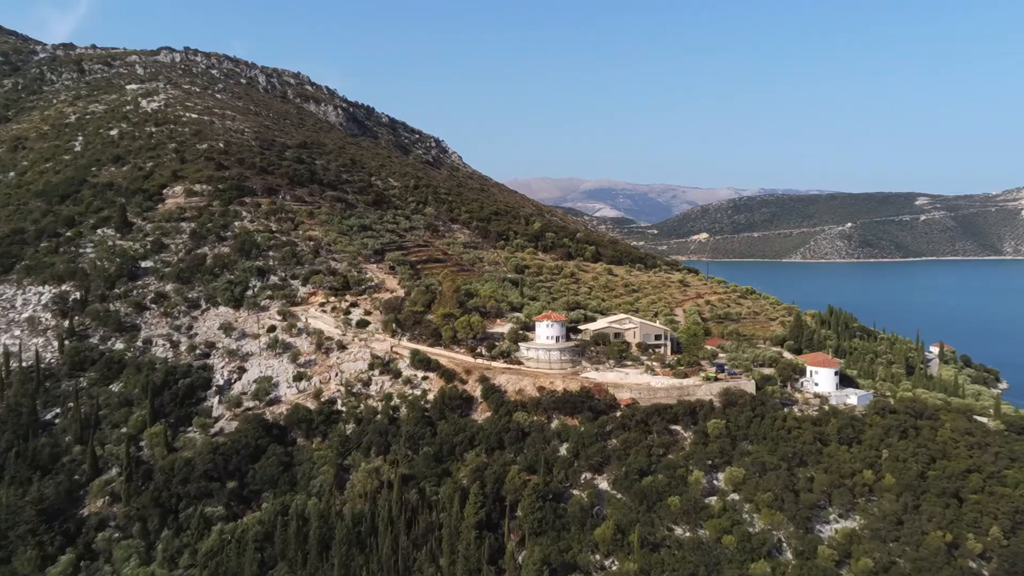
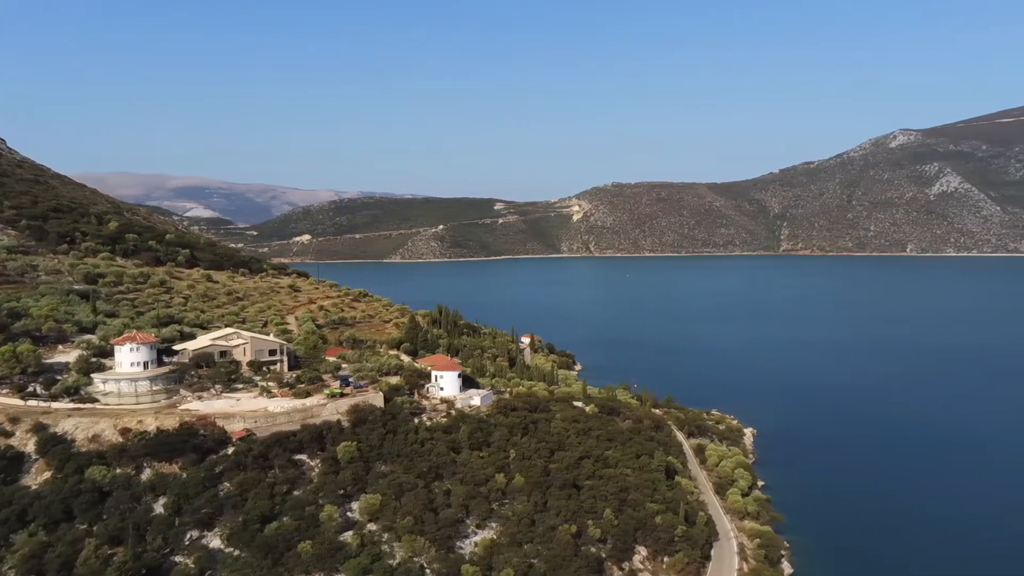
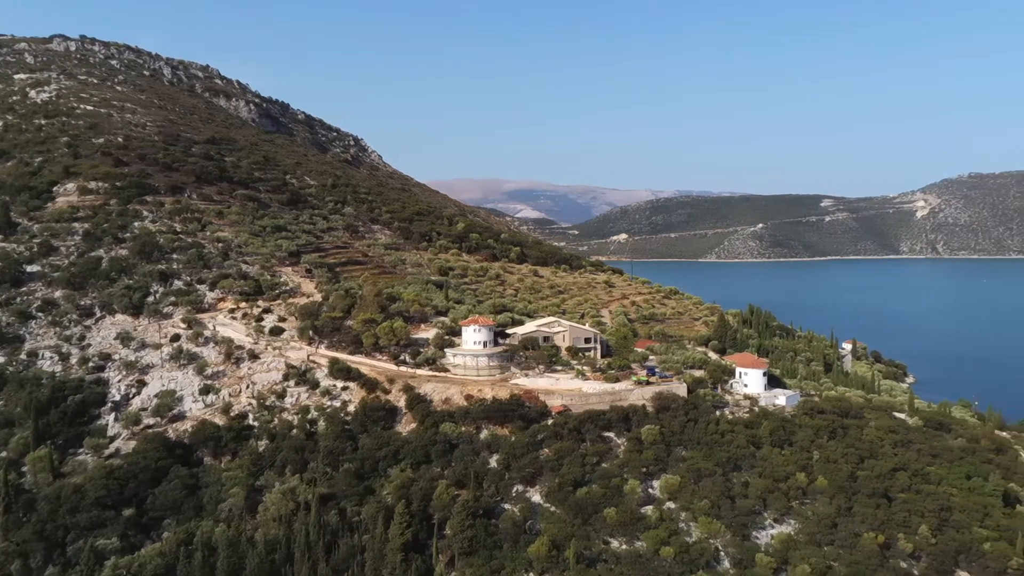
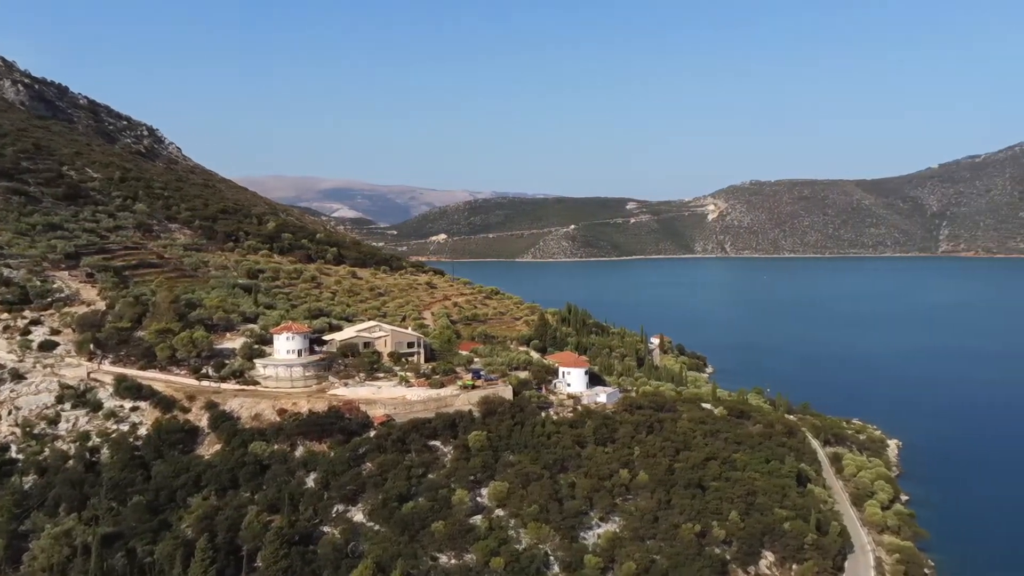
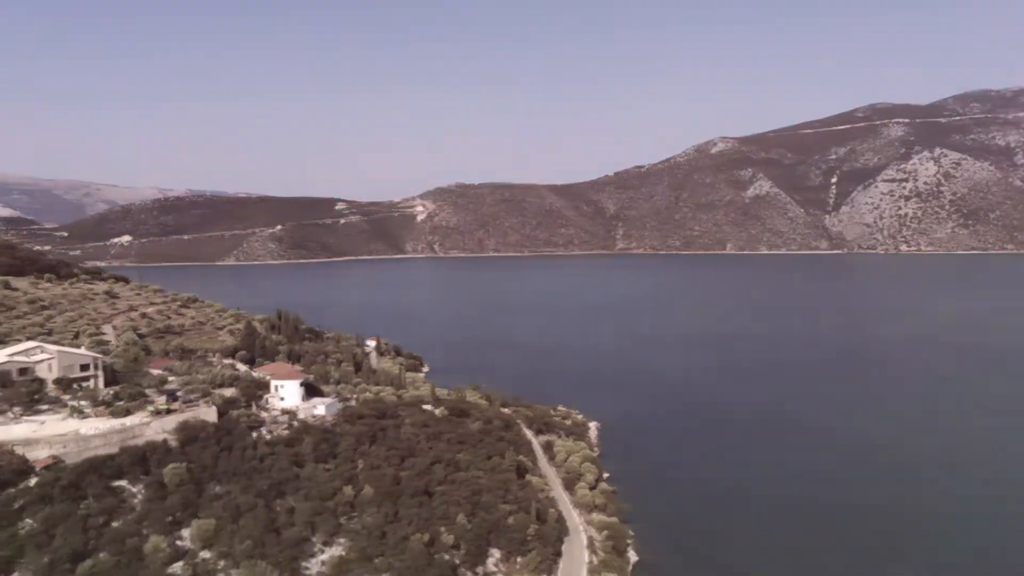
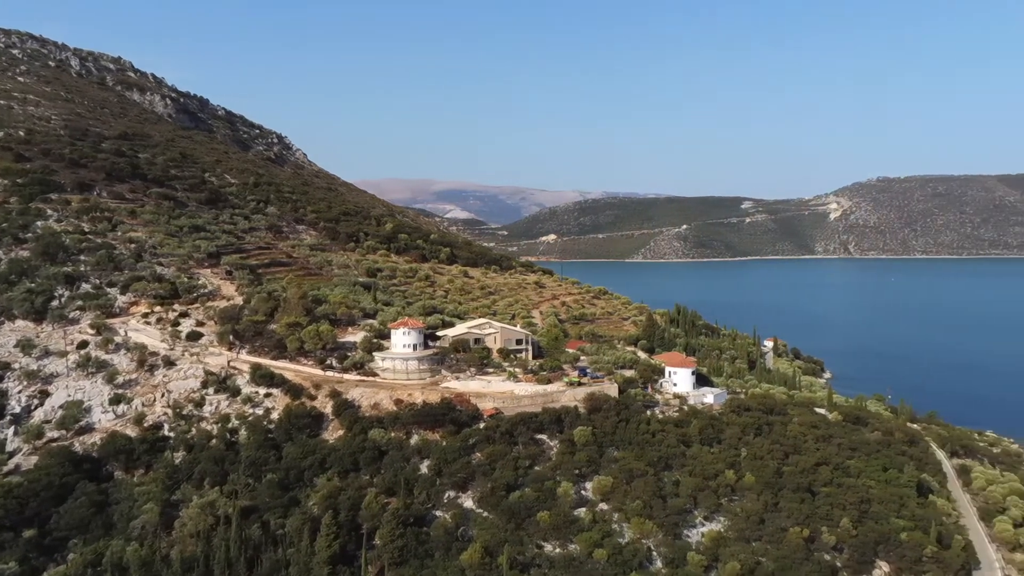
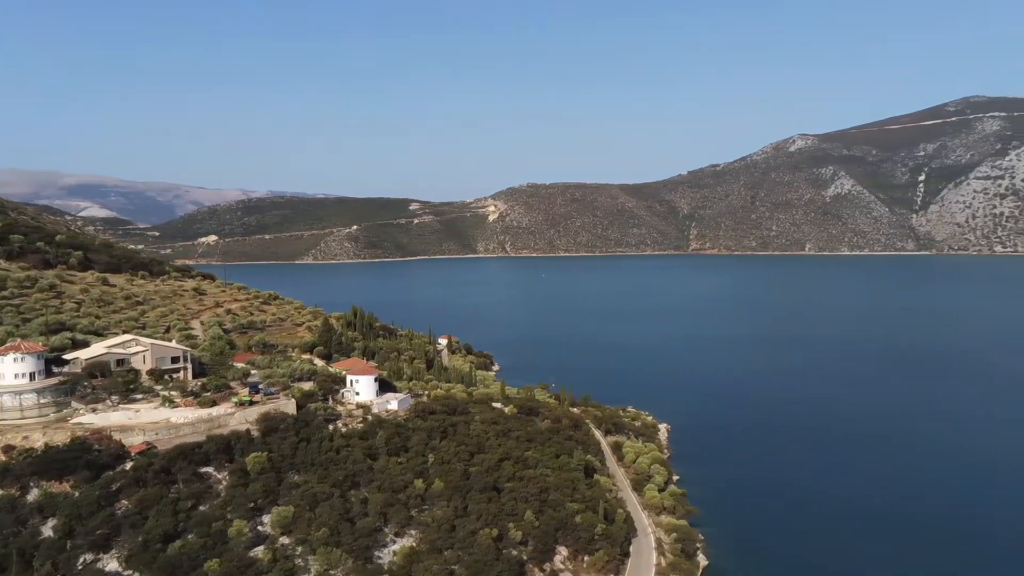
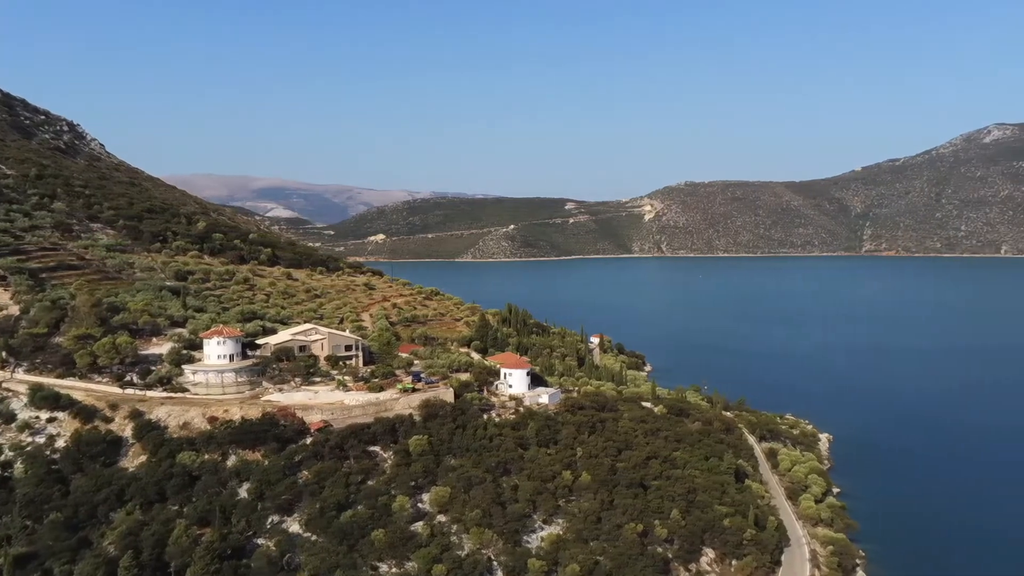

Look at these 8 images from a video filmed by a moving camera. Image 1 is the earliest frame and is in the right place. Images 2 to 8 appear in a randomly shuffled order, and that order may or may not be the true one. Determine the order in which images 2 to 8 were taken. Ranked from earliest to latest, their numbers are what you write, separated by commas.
3, 6, 4, 8, 2, 7, 5
